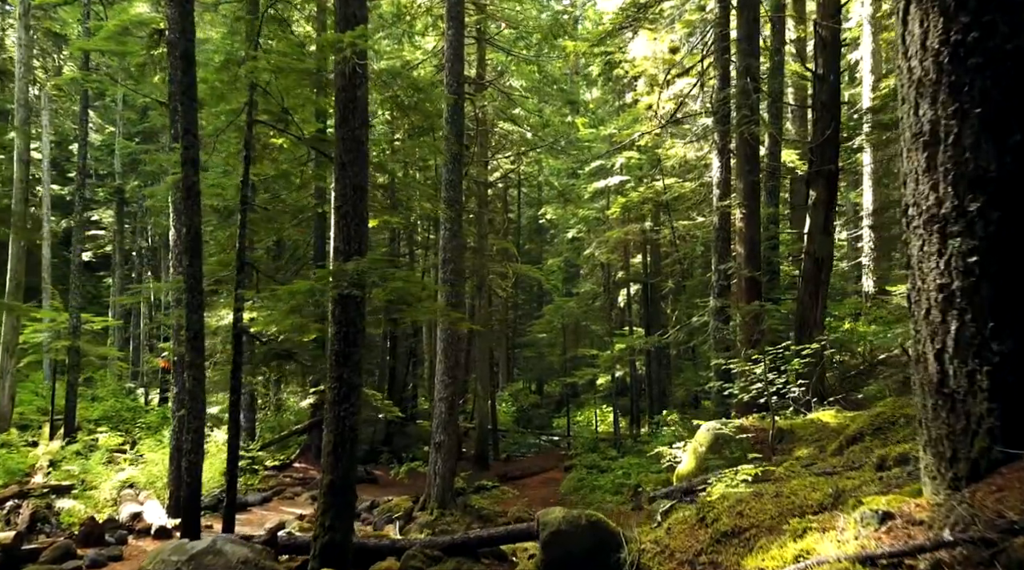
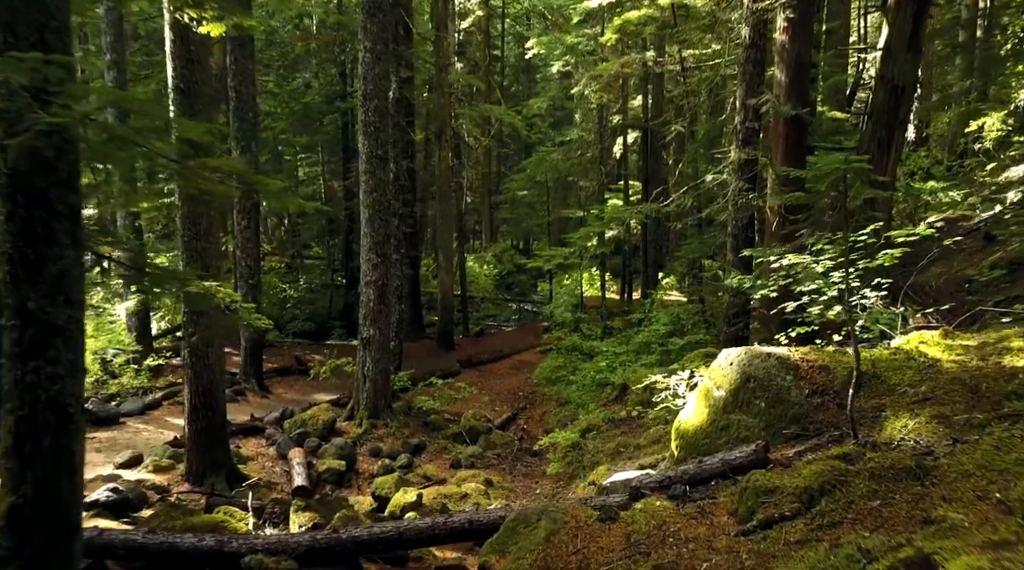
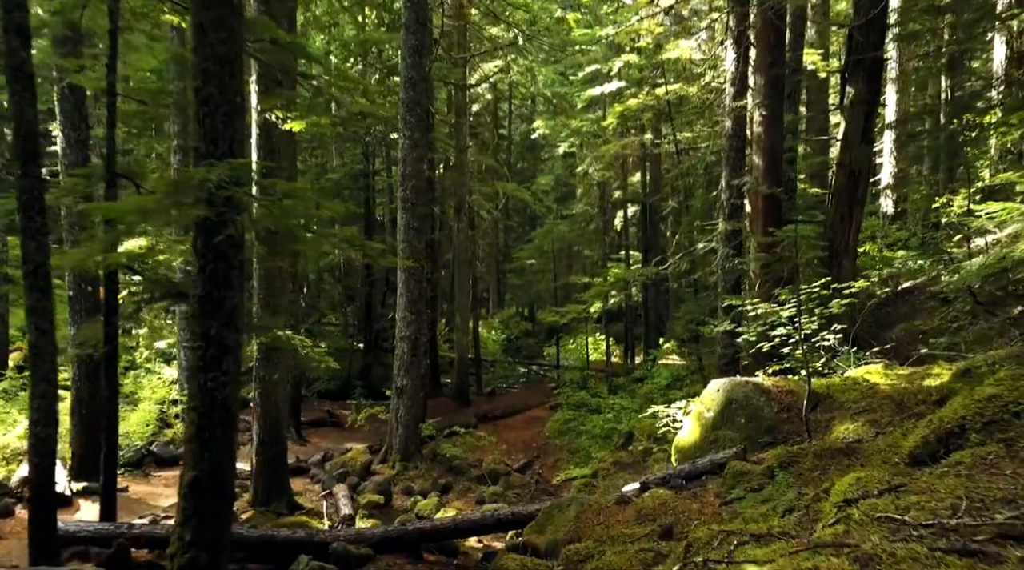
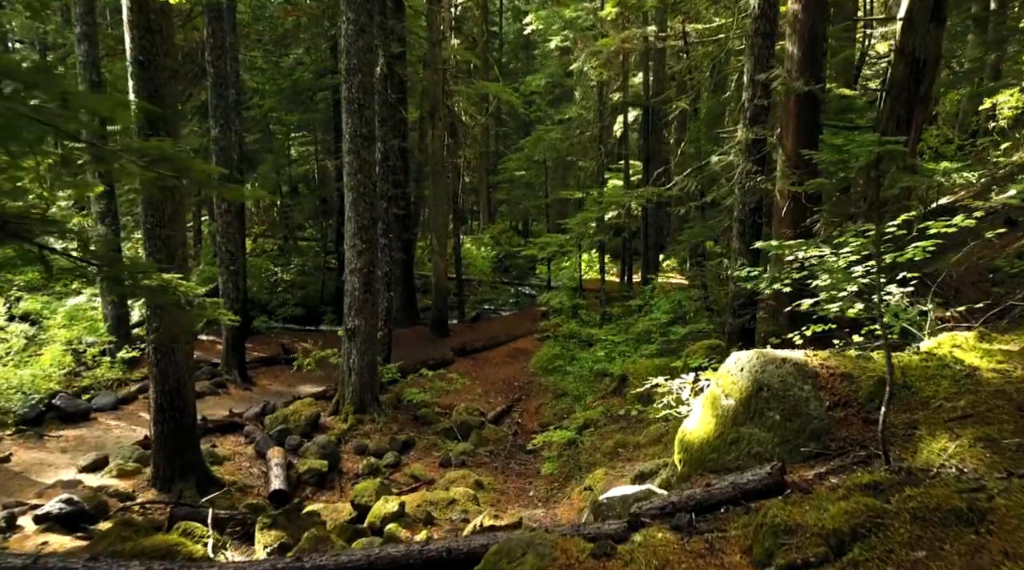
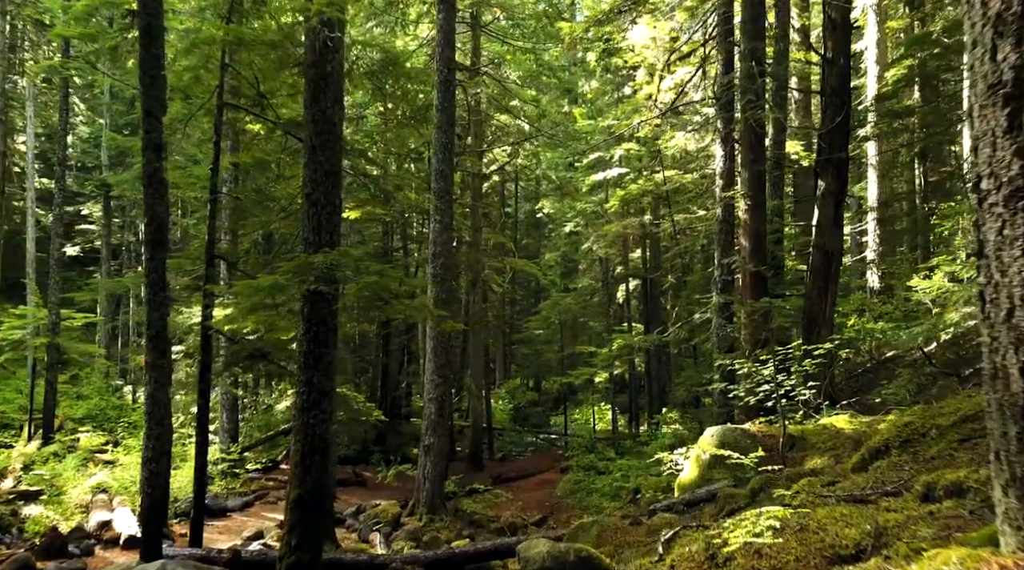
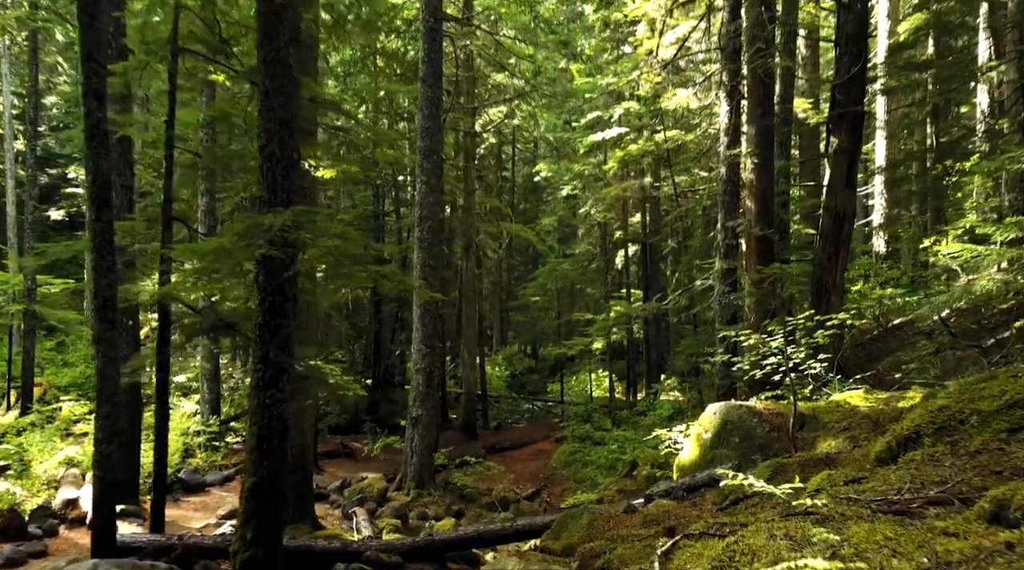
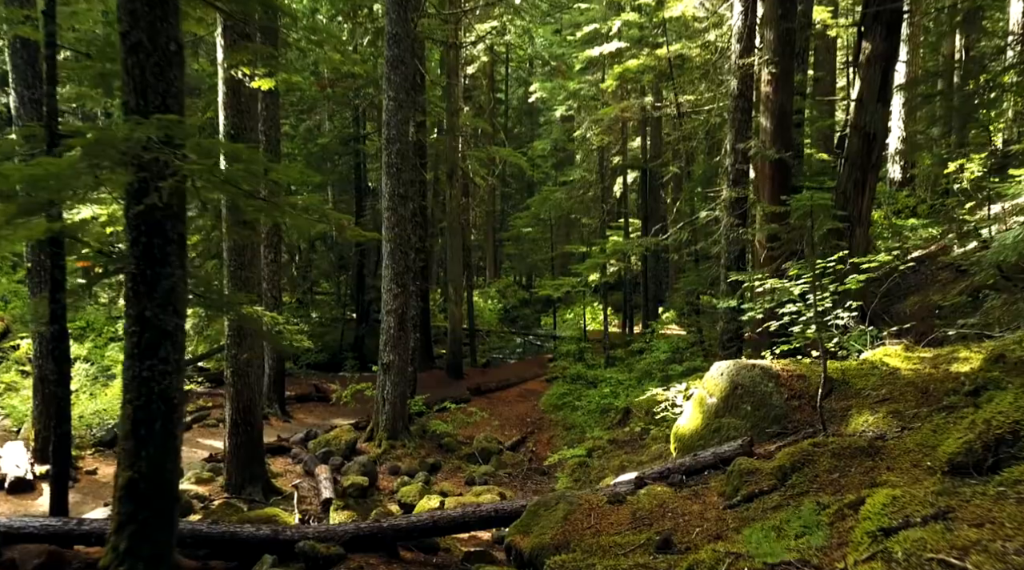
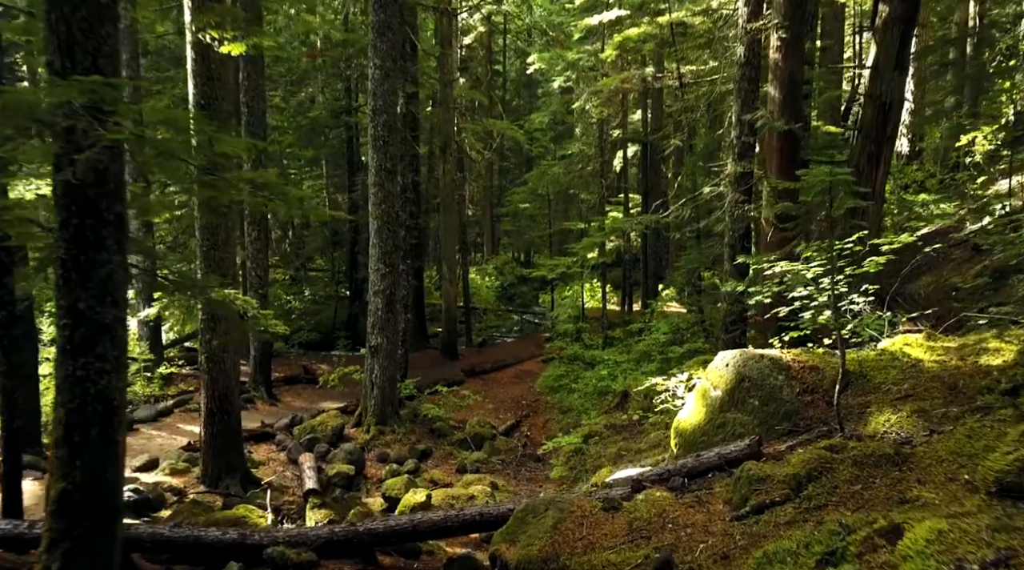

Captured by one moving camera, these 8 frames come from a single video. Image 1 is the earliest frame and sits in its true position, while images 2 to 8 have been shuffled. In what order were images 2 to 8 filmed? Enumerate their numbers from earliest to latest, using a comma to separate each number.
5, 6, 3, 7, 8, 2, 4
